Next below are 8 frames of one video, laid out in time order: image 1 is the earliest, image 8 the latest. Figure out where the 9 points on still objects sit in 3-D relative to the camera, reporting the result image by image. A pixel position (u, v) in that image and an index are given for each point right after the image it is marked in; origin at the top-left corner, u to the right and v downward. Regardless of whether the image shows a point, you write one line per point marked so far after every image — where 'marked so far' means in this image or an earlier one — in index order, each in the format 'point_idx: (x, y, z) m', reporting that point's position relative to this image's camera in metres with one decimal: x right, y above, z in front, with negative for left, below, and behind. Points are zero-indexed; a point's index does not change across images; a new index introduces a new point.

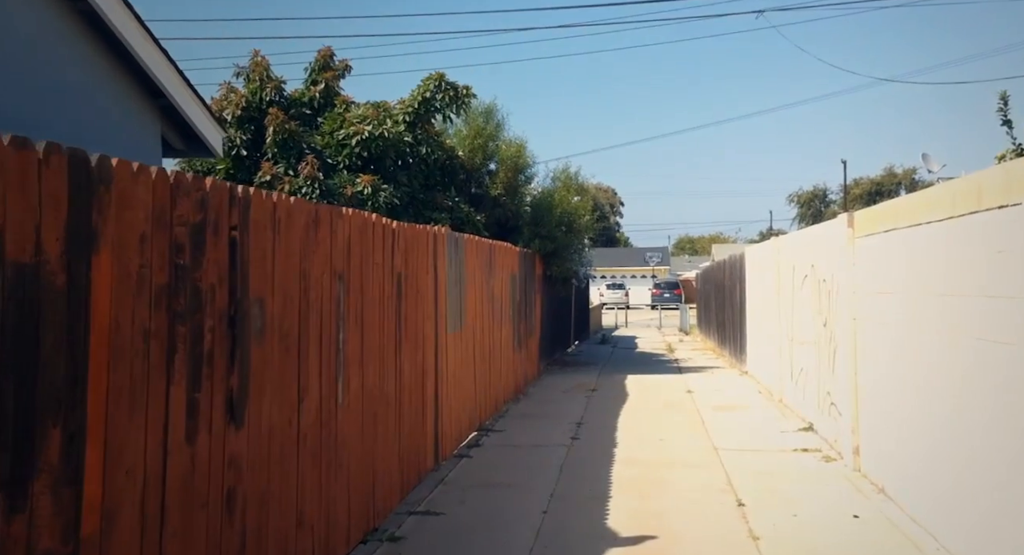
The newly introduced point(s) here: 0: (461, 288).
0: (-0.6, -0.1, +11.9) m
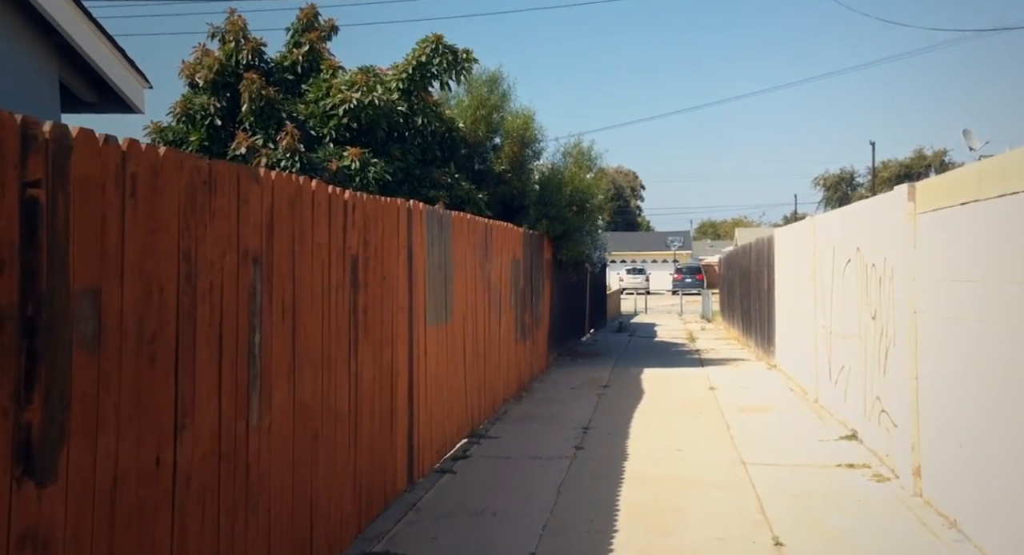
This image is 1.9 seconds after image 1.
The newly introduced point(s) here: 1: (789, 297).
0: (-0.6, 0.0, +10.2) m
1: (+4.3, -0.3, +16.4) m
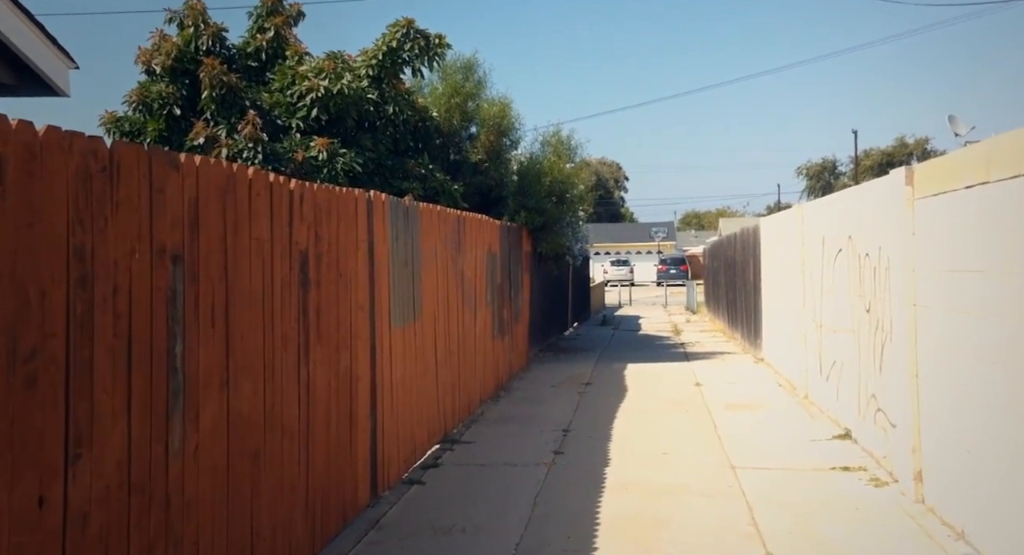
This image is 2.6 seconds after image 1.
0: (-0.9, +0.1, +9.6) m
1: (+3.9, -0.2, +15.8) m
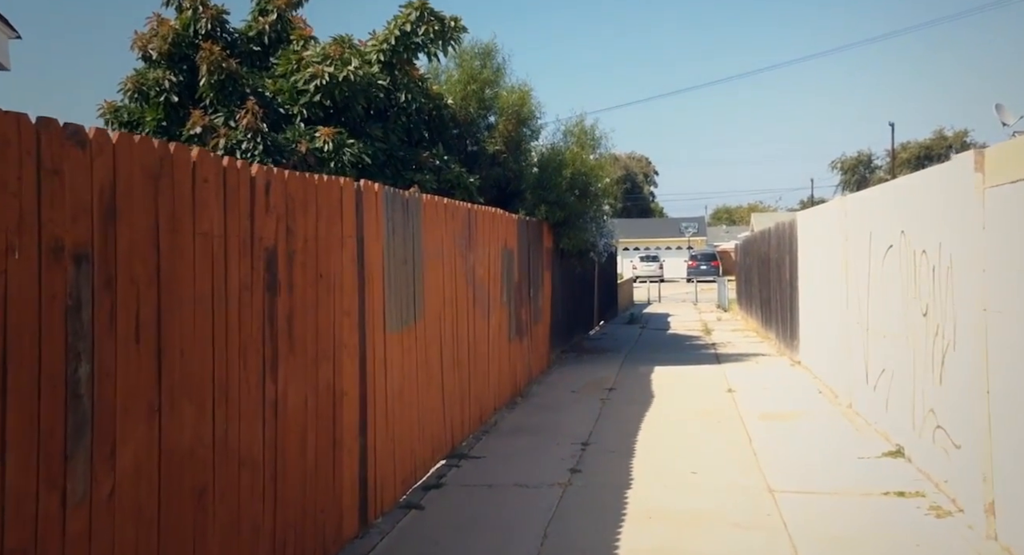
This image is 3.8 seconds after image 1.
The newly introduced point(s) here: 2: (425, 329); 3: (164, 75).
0: (-0.8, +0.1, +8.6) m
1: (+4.2, -0.2, +14.7) m
2: (-0.7, -0.4, +8.9) m
3: (-4.3, +2.5, +13.3) m
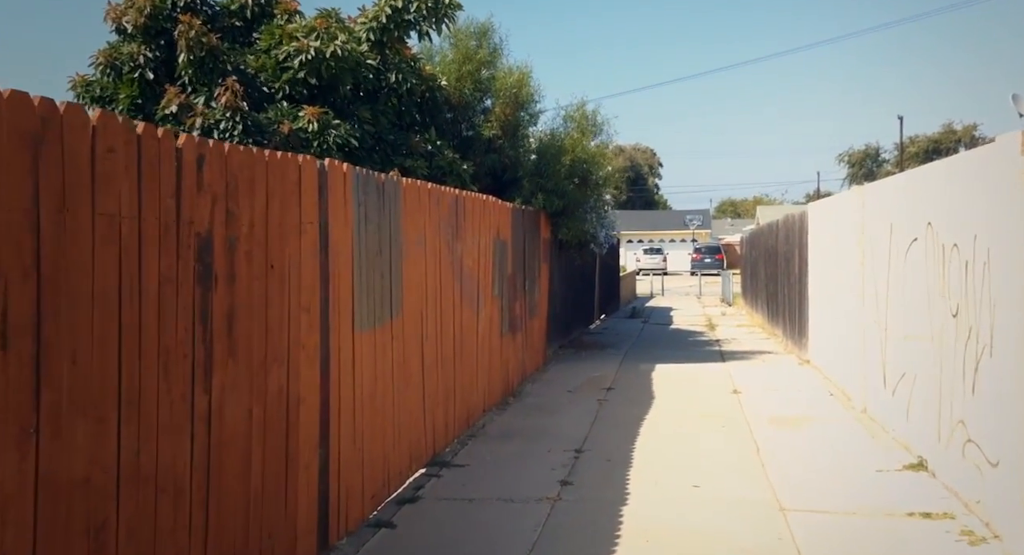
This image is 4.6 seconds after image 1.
0: (-0.9, +0.1, +7.8) m
1: (+4.1, -0.1, +13.9) m
2: (-0.8, -0.4, +8.1) m
3: (-4.4, +2.6, +12.5) m
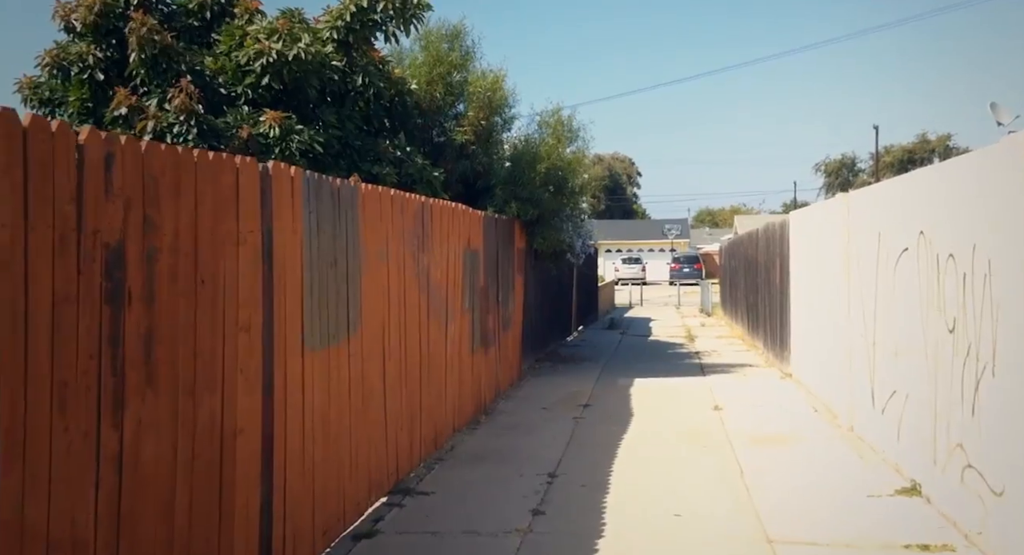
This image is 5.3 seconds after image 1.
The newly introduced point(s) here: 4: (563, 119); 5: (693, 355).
0: (-1.1, 0.0, +7.2) m
1: (+3.8, -0.2, +13.4) m
2: (-1.1, -0.5, +7.5) m
3: (-4.7, +2.5, +11.9) m
4: (+0.8, +2.5, +16.6) m
5: (+3.4, -1.5, +19.9) m
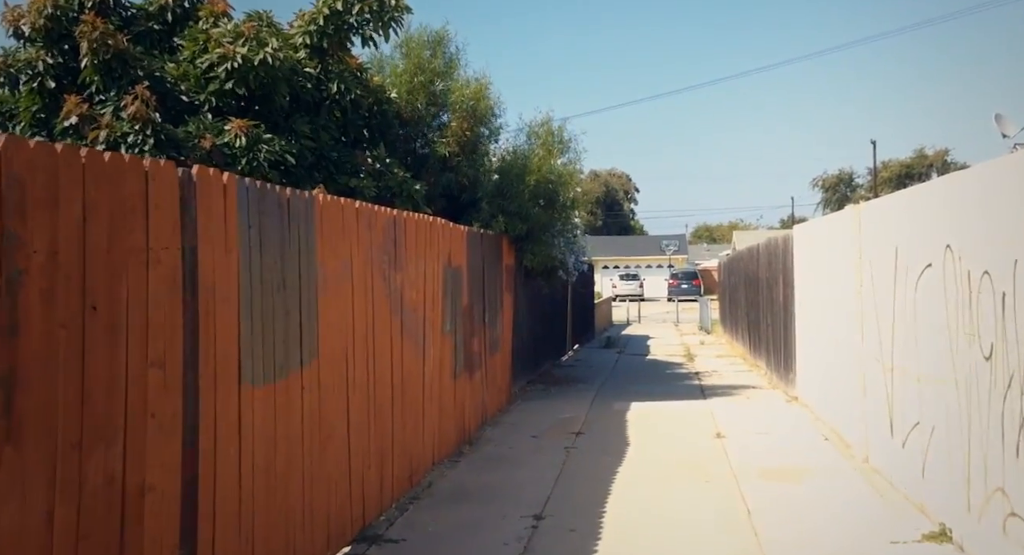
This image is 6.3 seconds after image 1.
0: (-1.3, -0.1, +6.4) m
1: (+3.6, -0.4, +12.5) m
2: (-1.2, -0.6, +6.6) m
3: (-4.9, +2.3, +11.0) m
4: (+0.6, +2.2, +15.8) m
5: (+3.2, -1.8, +19.0) m
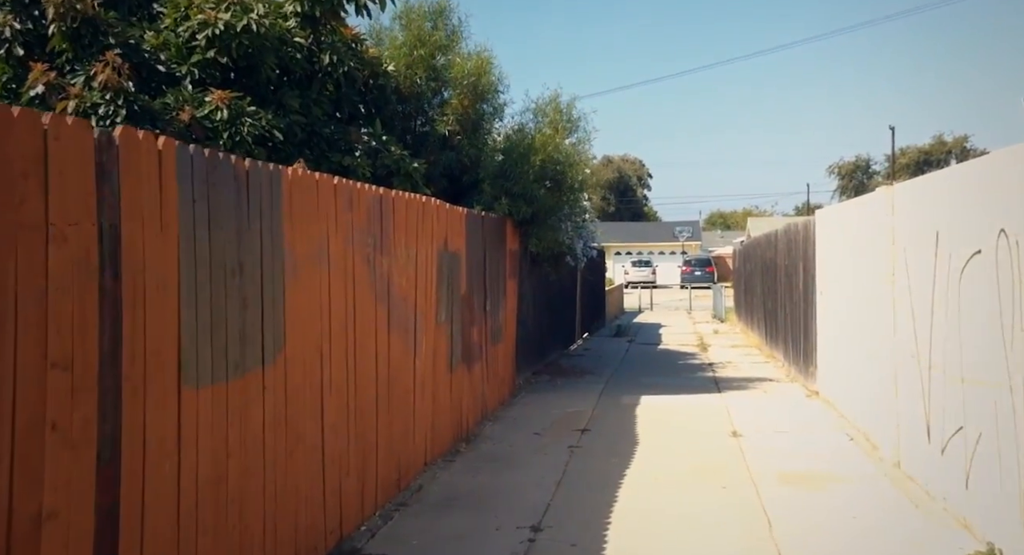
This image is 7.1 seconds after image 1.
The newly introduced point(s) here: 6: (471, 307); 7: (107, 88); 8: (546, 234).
0: (-1.3, 0.0, +5.6) m
1: (+3.6, -0.3, +11.7) m
2: (-1.2, -0.5, +5.9) m
3: (-4.8, +2.4, +10.3) m
4: (+0.7, +2.4, +14.9) m
5: (+3.3, -1.5, +18.2) m
6: (-0.4, -0.3, +11.1) m
7: (-3.7, +1.7, +9.8) m
8: (+0.5, +0.6, +14.5) m
